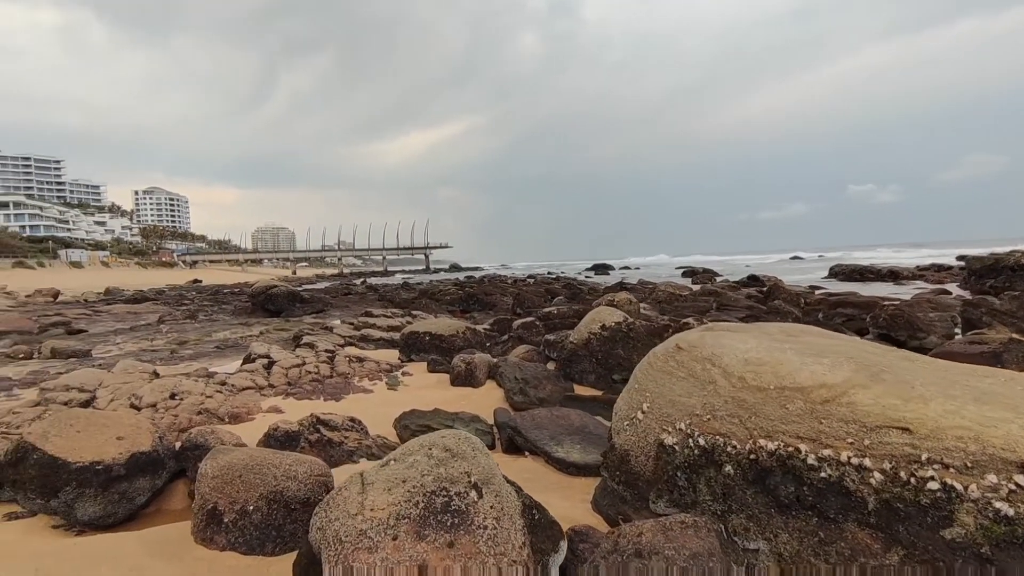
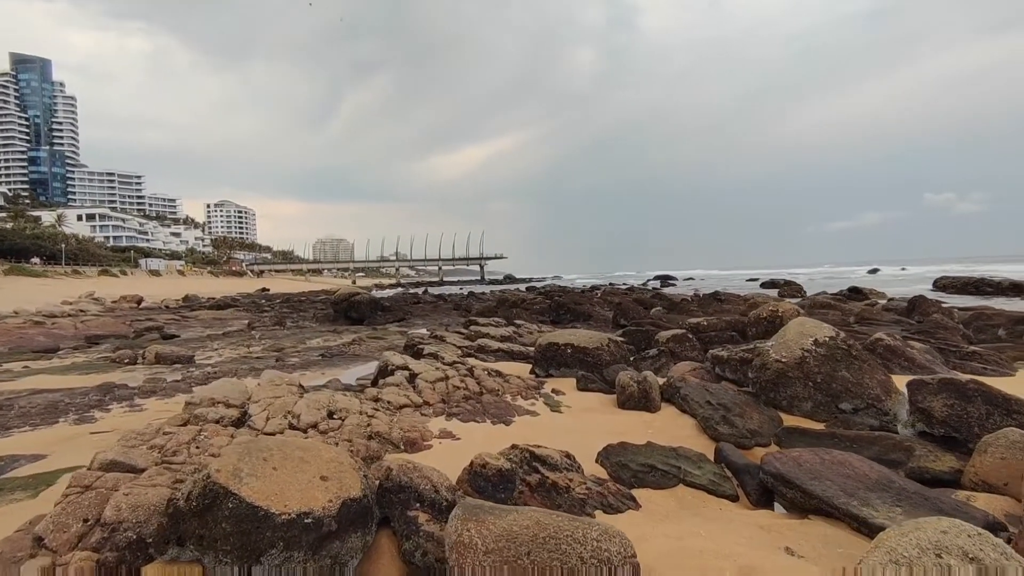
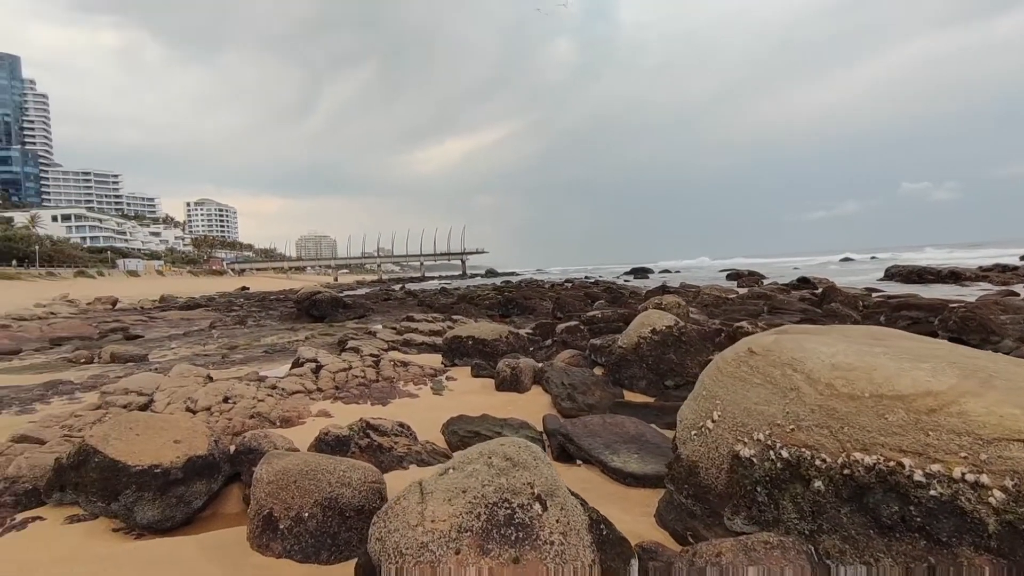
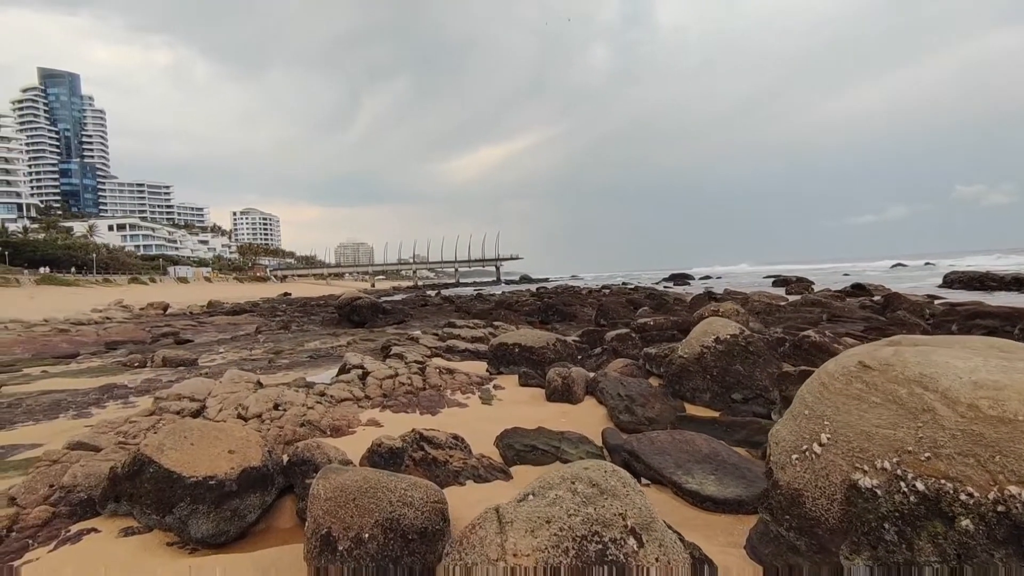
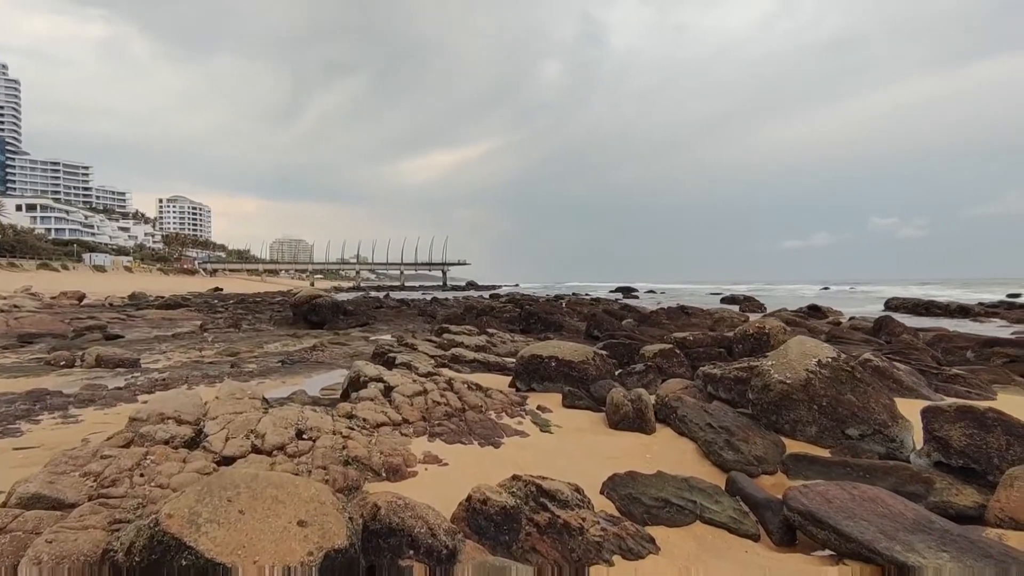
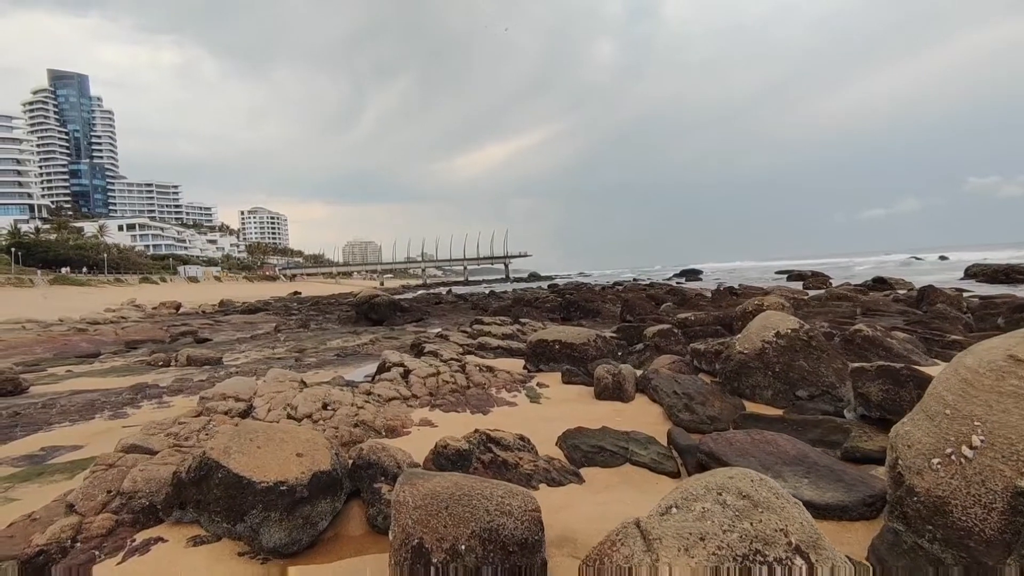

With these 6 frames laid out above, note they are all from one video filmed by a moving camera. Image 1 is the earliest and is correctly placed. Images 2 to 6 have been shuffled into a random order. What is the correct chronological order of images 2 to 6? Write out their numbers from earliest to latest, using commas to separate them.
3, 4, 6, 2, 5
